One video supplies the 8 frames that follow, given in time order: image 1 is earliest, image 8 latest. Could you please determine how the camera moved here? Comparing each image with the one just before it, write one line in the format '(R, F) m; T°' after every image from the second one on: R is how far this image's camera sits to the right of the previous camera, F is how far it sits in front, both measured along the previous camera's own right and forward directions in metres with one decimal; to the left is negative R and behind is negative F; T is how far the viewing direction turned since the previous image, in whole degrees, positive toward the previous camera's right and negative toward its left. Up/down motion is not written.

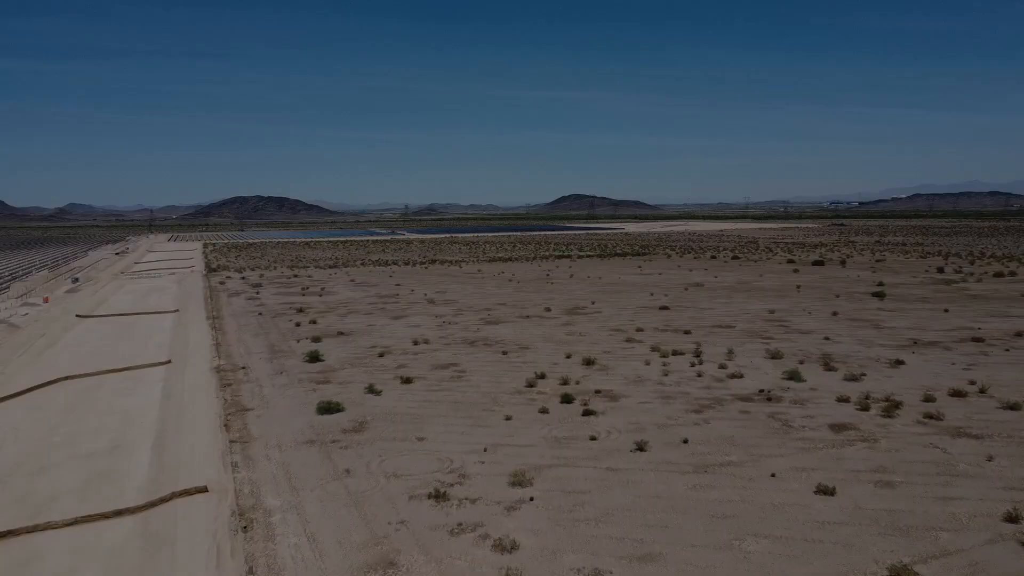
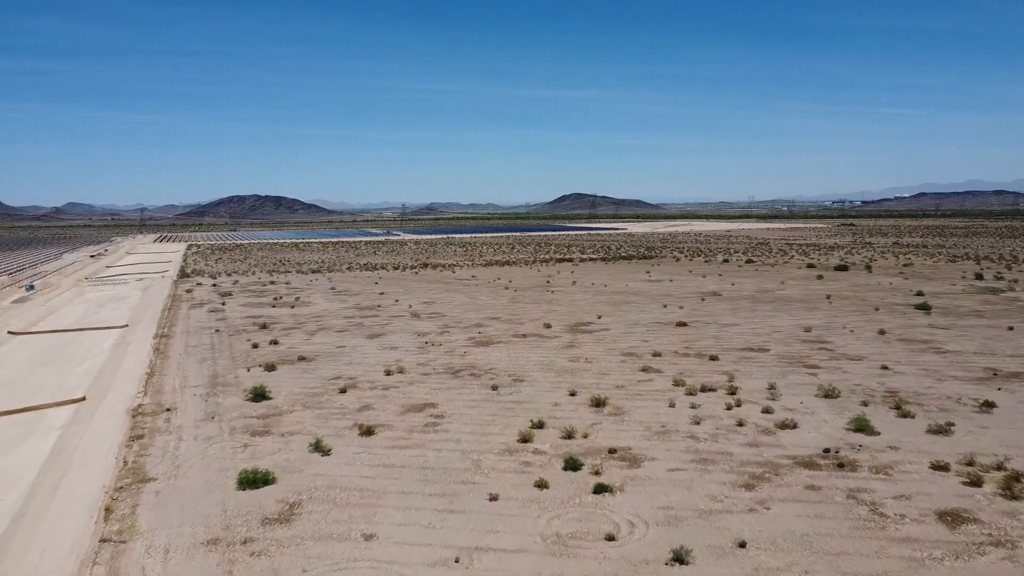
(+0.1, +2.9) m; 0°
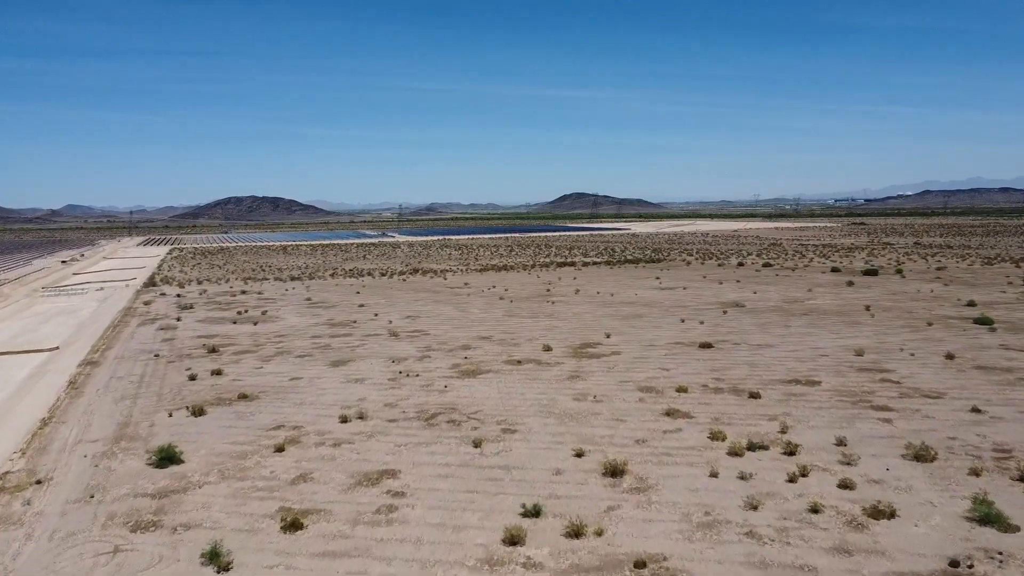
(+0.2, +3.0) m; 0°
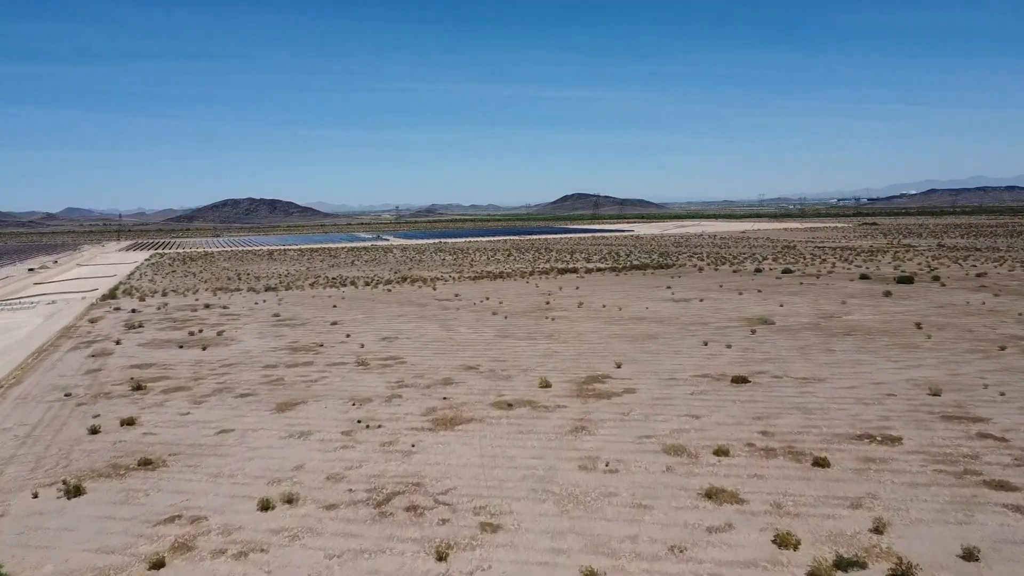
(+0.2, +3.0) m; 0°
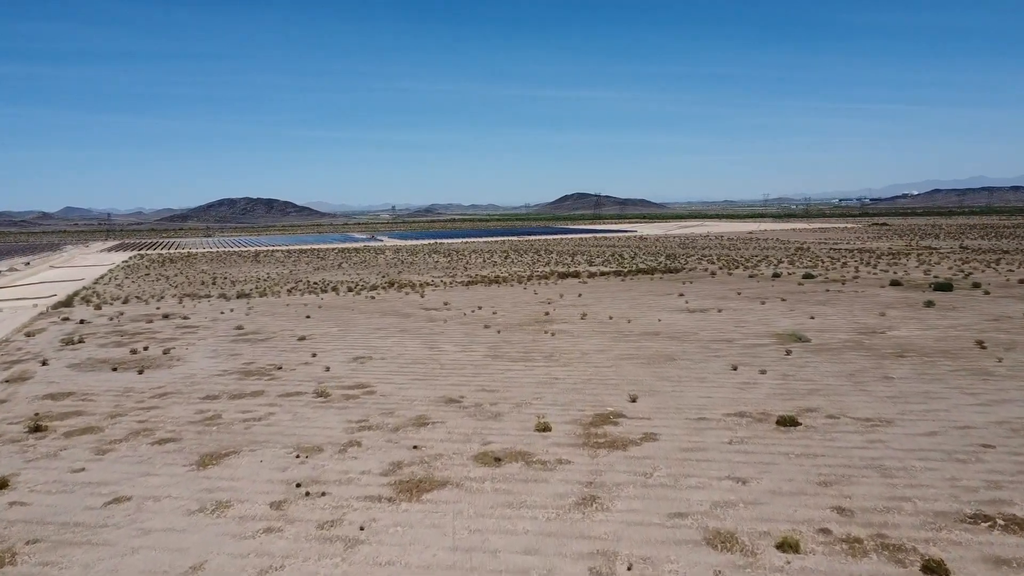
(+0.1, +2.7) m; 0°
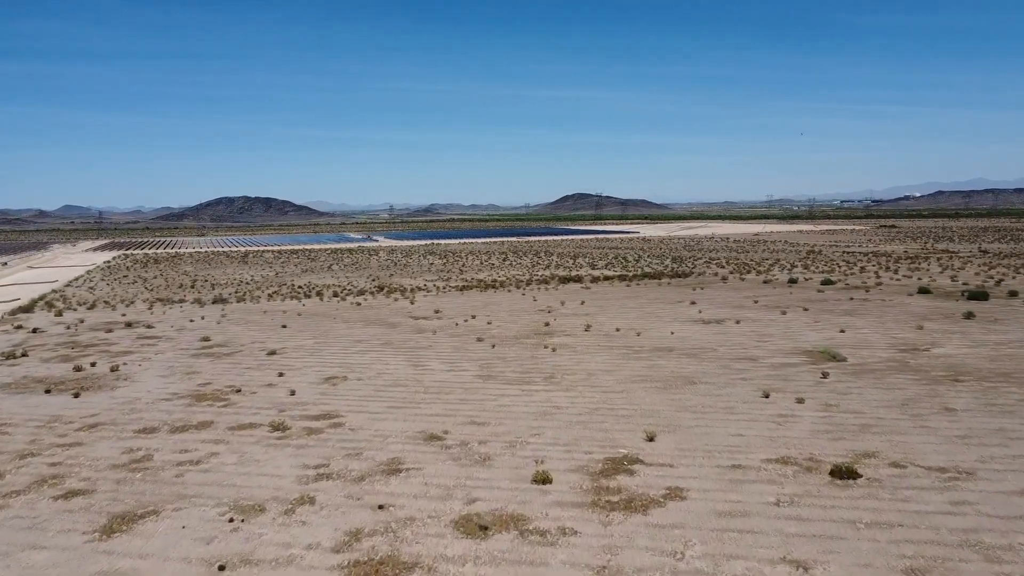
(+0.1, +2.0) m; 0°
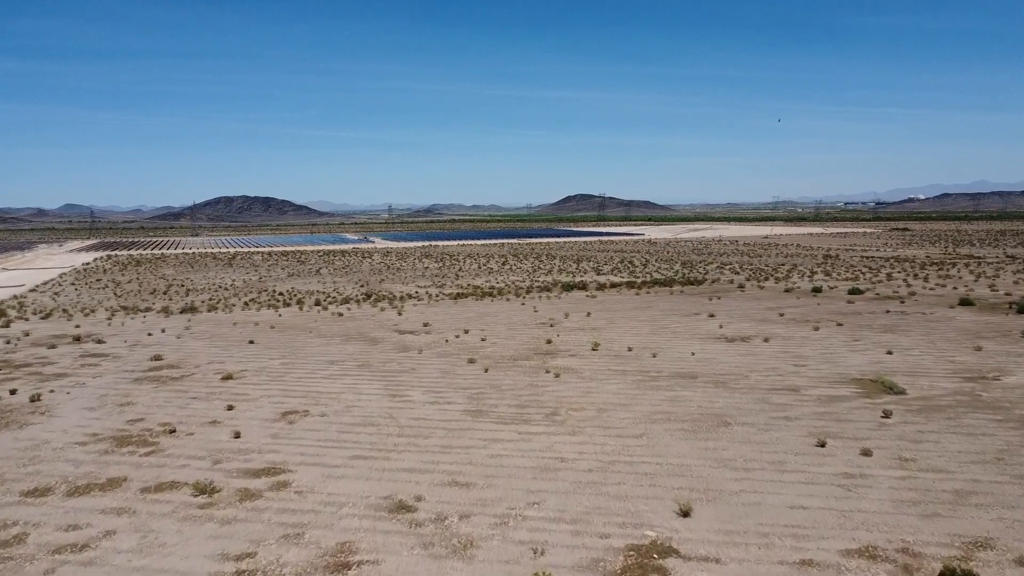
(+0.1, +2.3) m; 0°
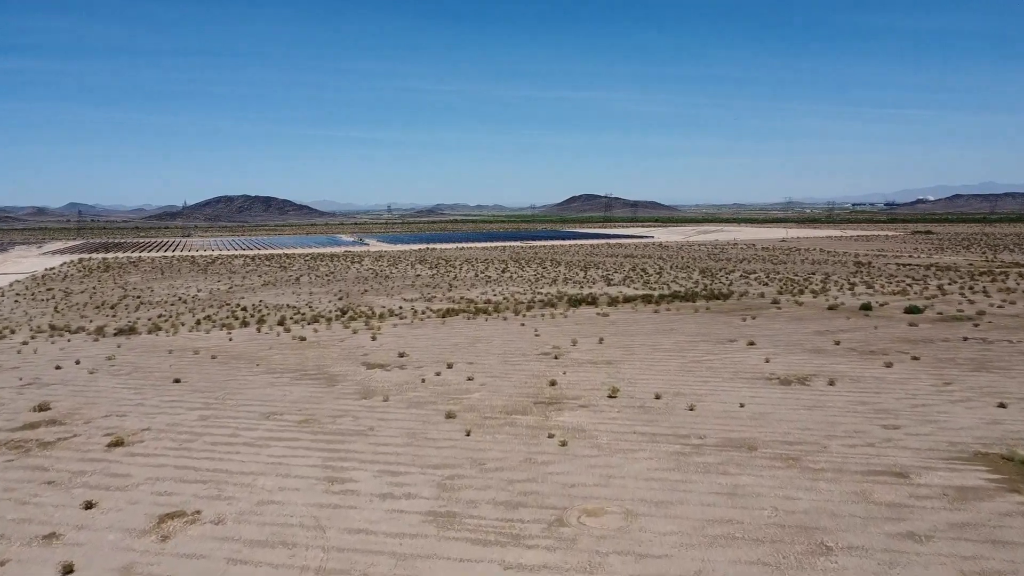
(+0.2, +3.7) m; 0°
